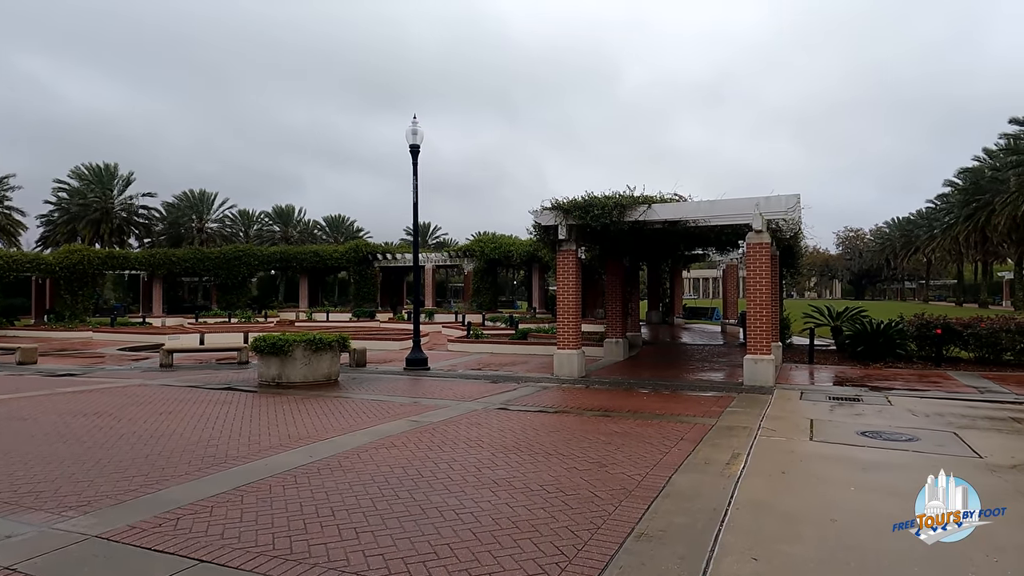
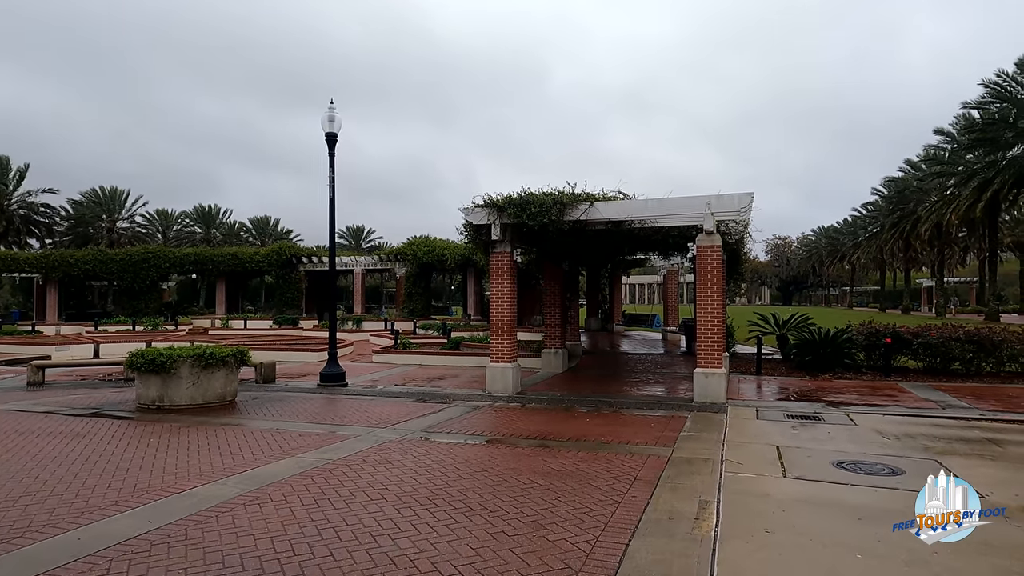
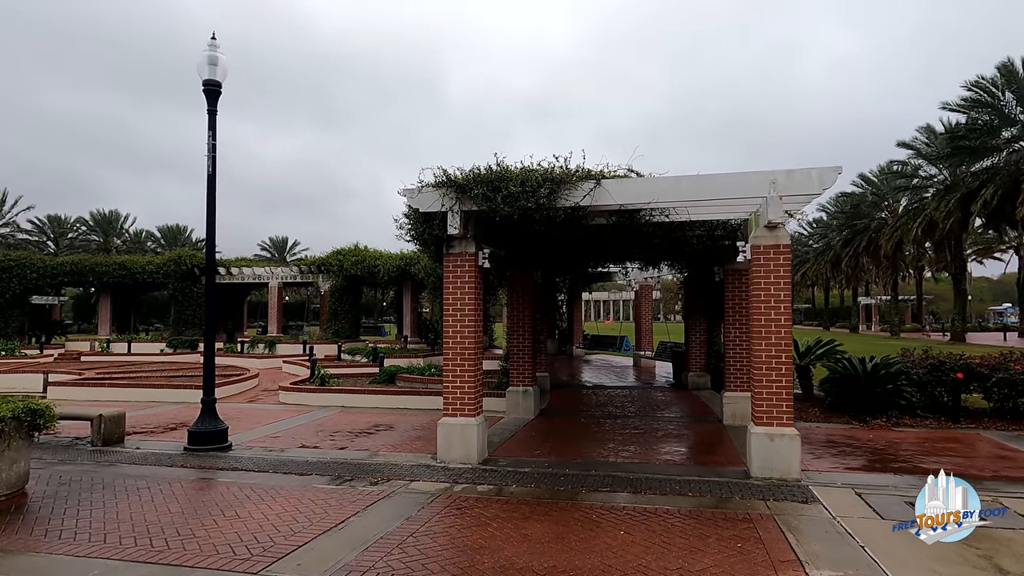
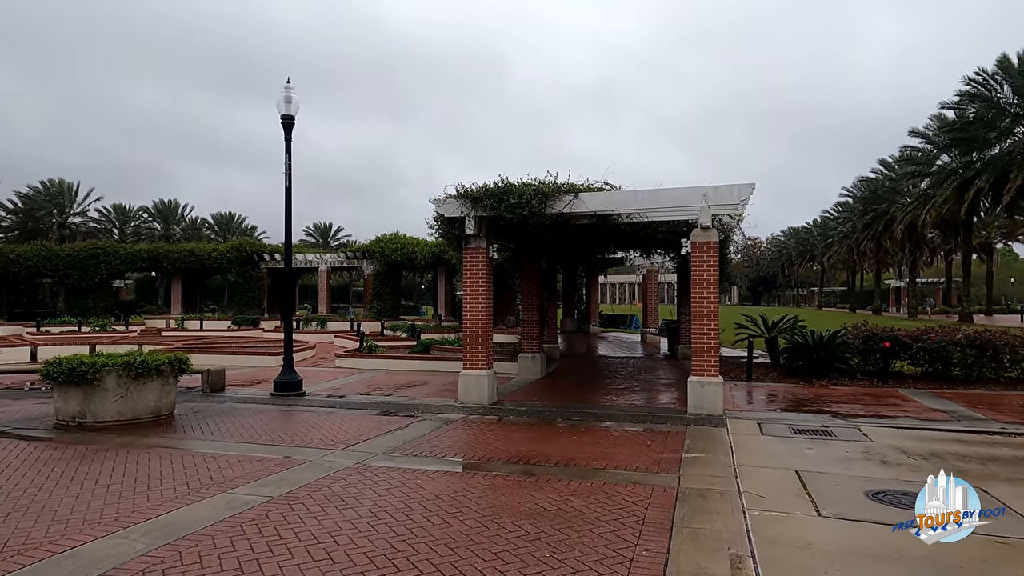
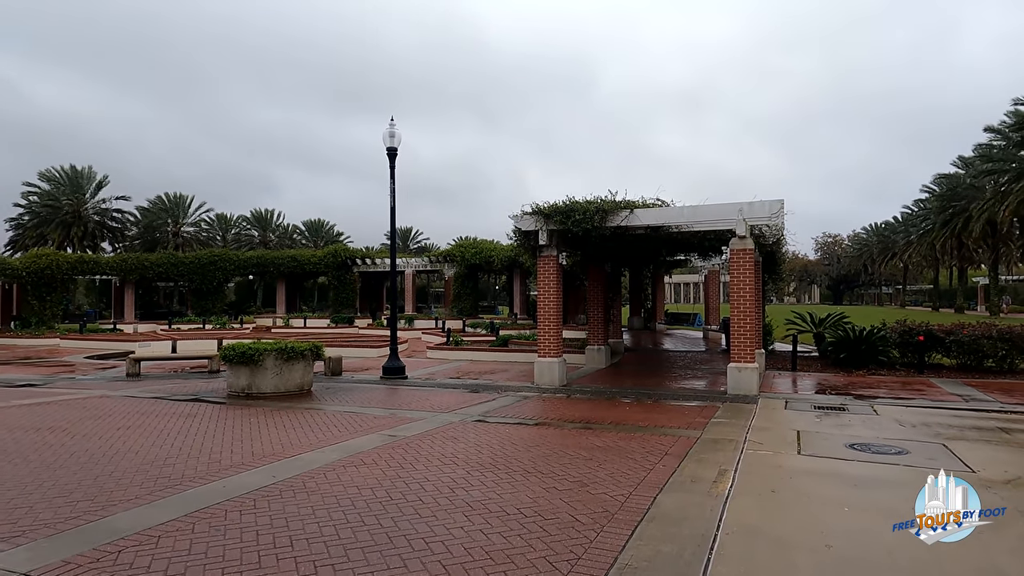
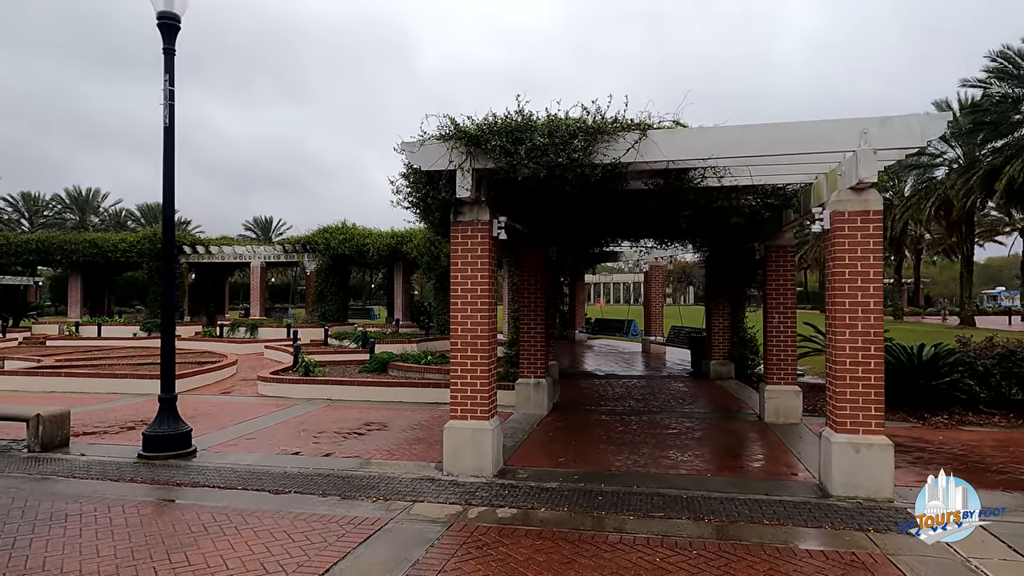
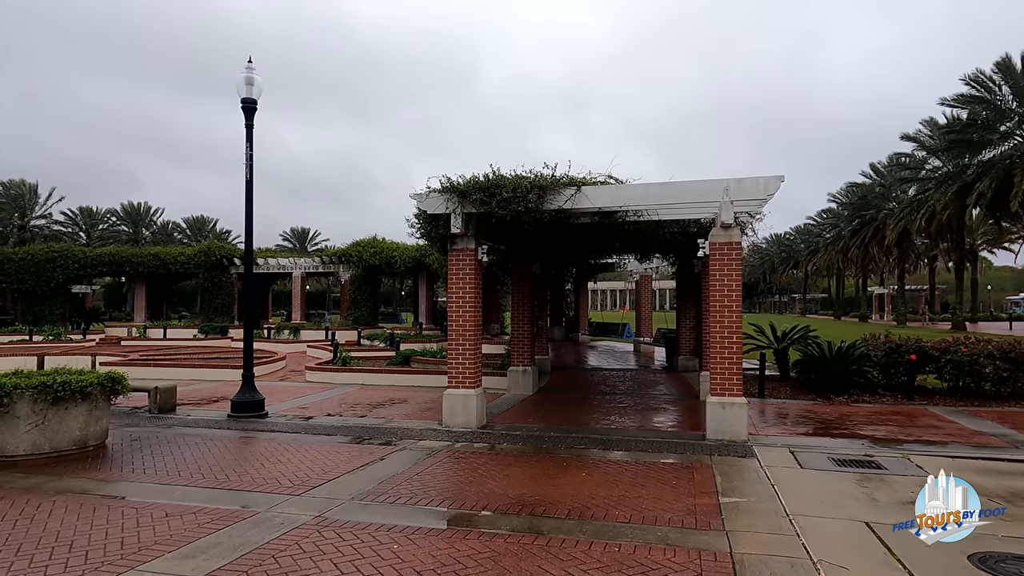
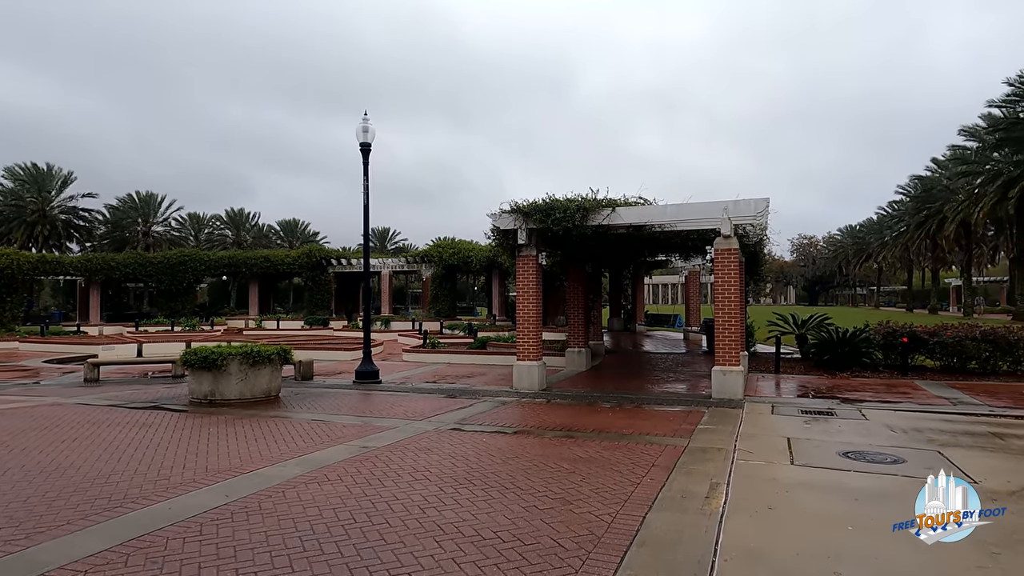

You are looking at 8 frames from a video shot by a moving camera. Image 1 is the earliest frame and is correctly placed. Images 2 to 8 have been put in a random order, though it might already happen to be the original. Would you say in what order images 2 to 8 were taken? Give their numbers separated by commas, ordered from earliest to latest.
5, 8, 2, 4, 7, 3, 6
